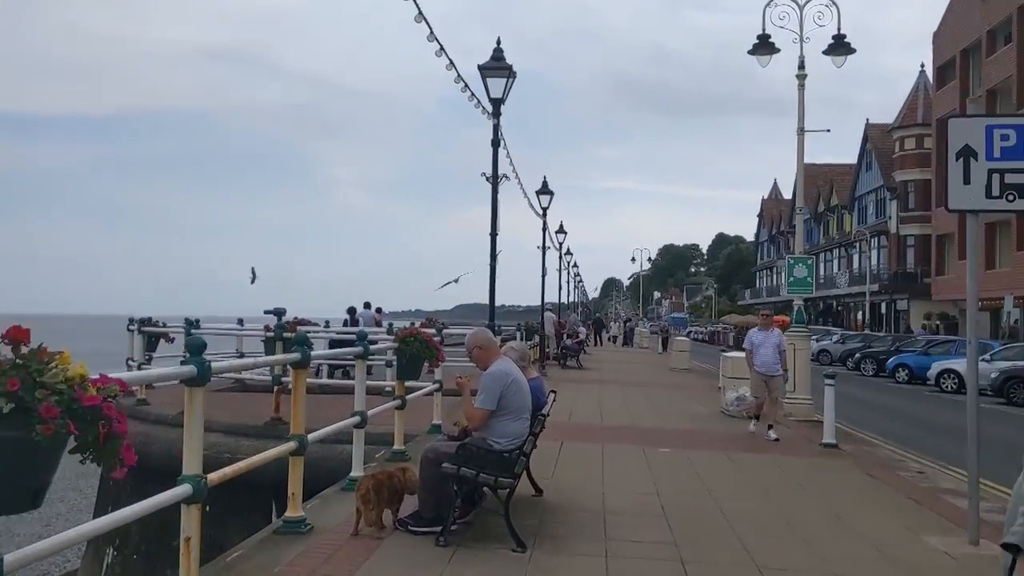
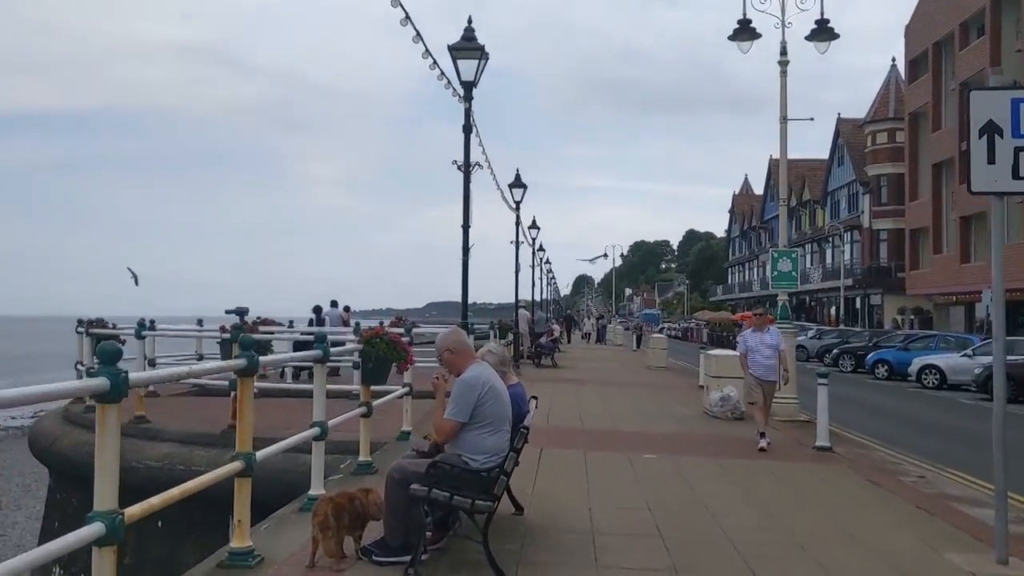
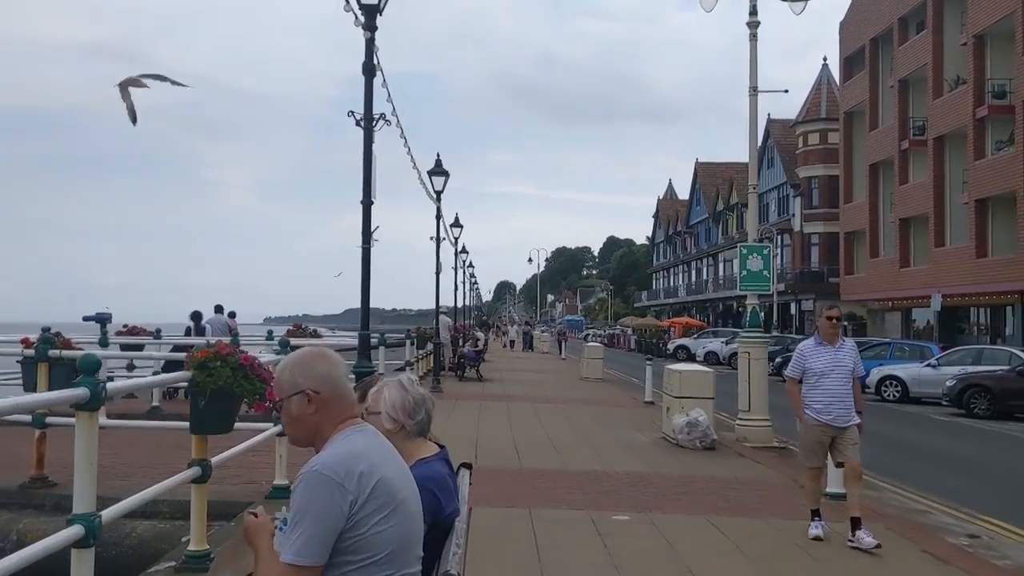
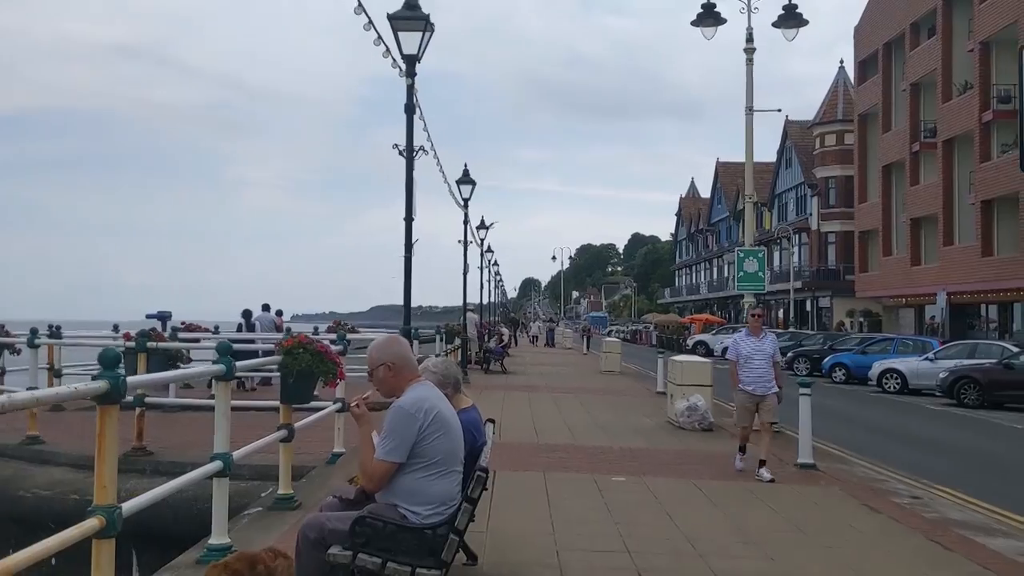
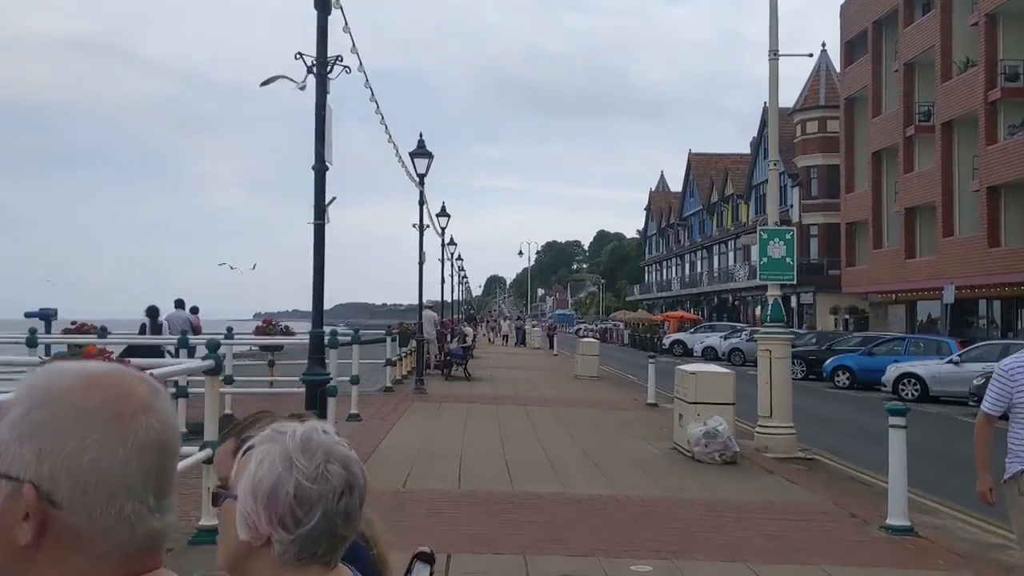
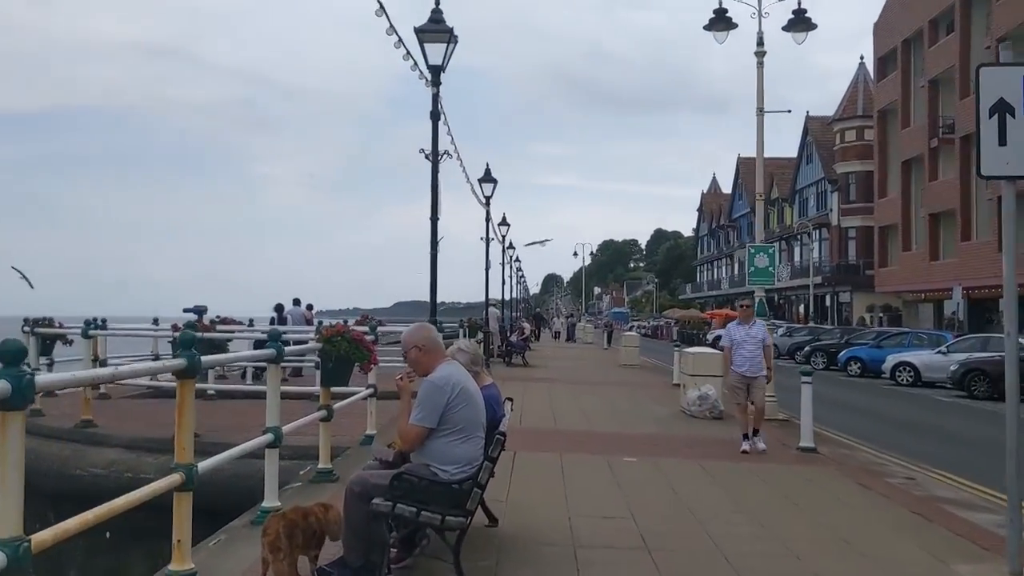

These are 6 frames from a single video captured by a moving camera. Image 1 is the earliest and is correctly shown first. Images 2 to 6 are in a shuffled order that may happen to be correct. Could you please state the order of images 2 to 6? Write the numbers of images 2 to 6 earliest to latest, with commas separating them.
2, 6, 4, 3, 5
